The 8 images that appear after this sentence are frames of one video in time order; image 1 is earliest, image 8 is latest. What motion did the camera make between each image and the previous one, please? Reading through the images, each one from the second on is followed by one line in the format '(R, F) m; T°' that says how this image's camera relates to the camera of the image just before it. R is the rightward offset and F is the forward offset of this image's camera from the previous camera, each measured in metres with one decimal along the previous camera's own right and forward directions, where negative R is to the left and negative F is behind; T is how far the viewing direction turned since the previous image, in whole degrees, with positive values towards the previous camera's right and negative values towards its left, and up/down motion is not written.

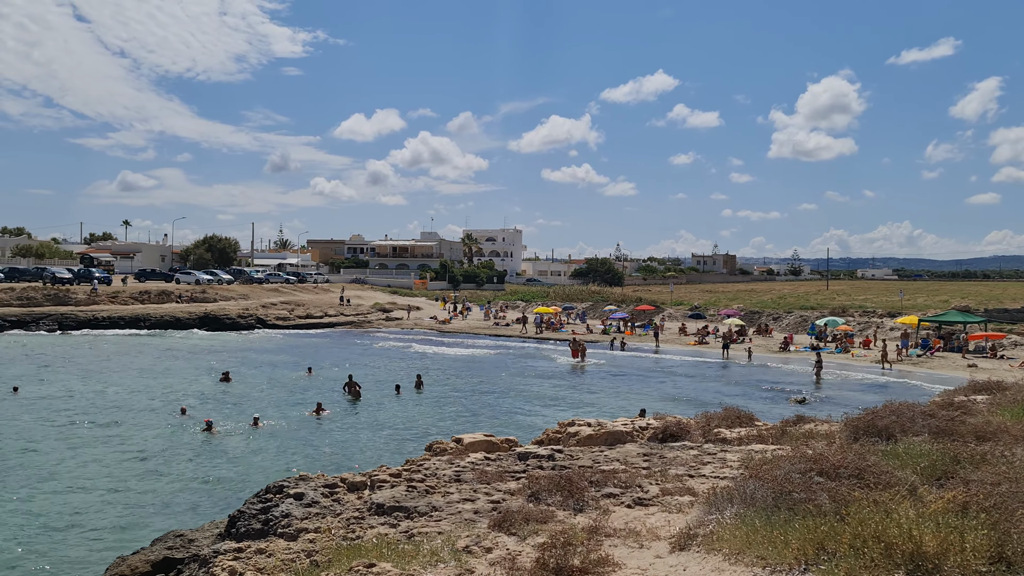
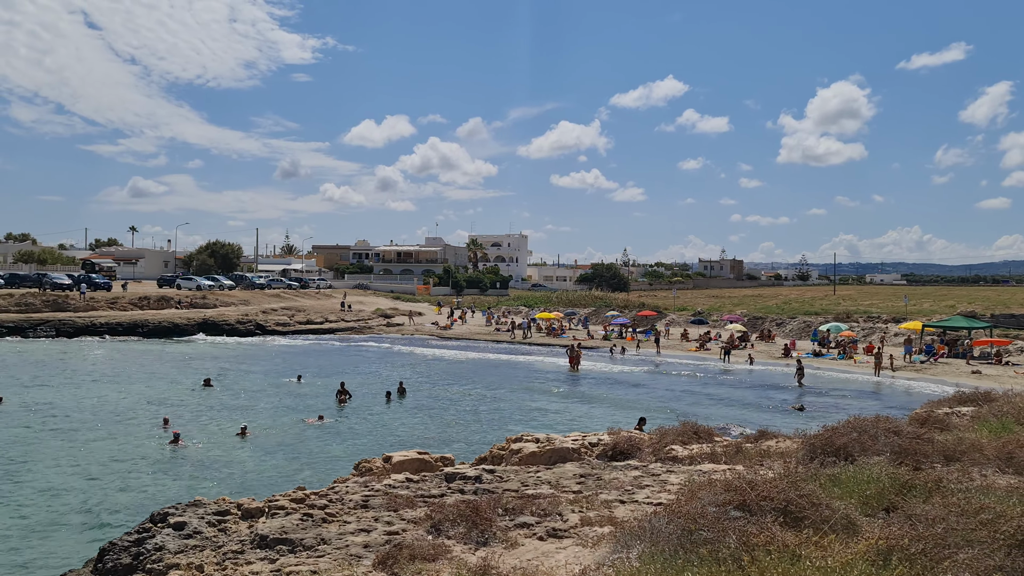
(+1.0, +0.6) m; -1°
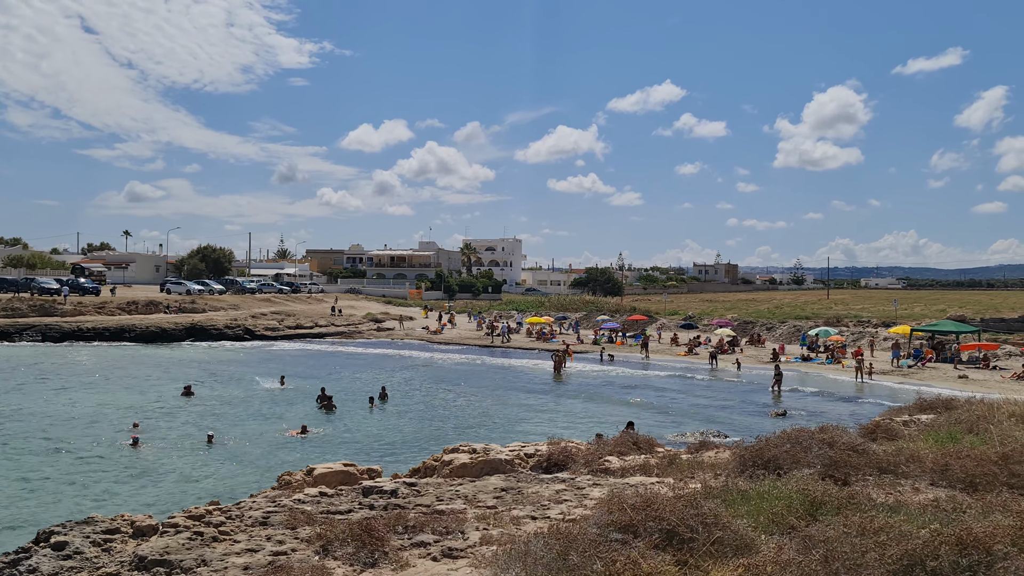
(+0.9, +0.3) m; 0°
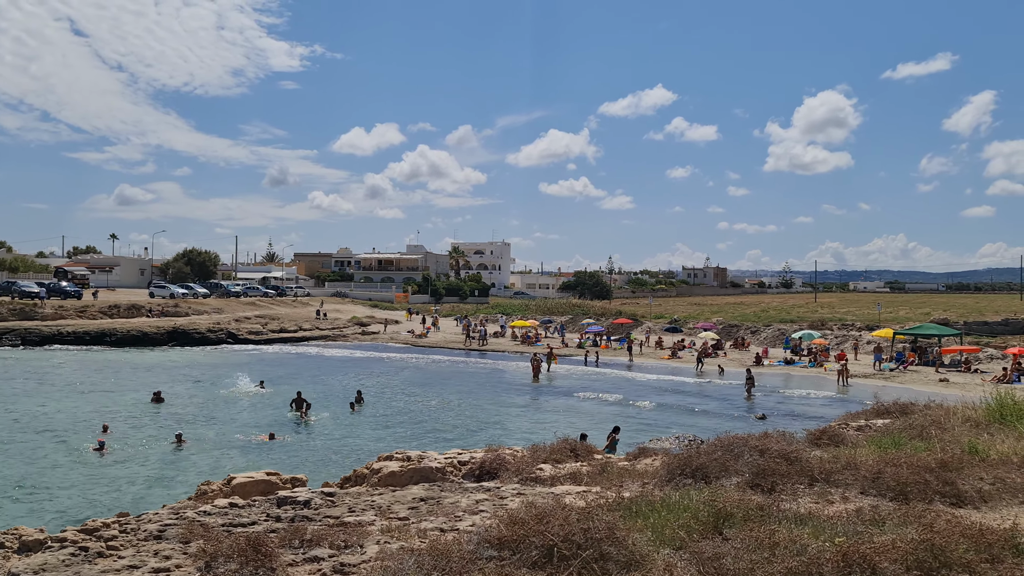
(+0.8, +0.3) m; +1°
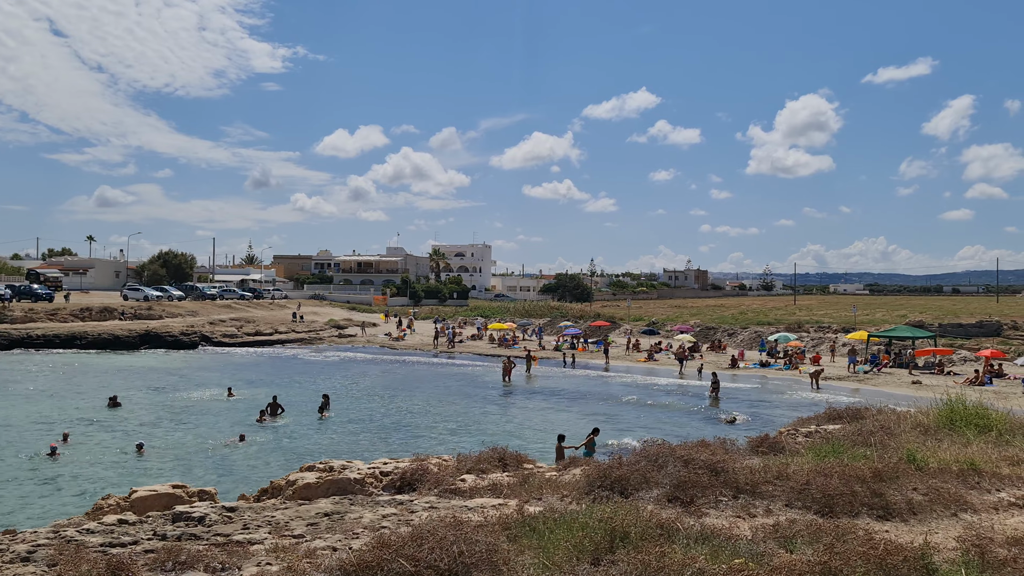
(+0.8, +0.4) m; +1°
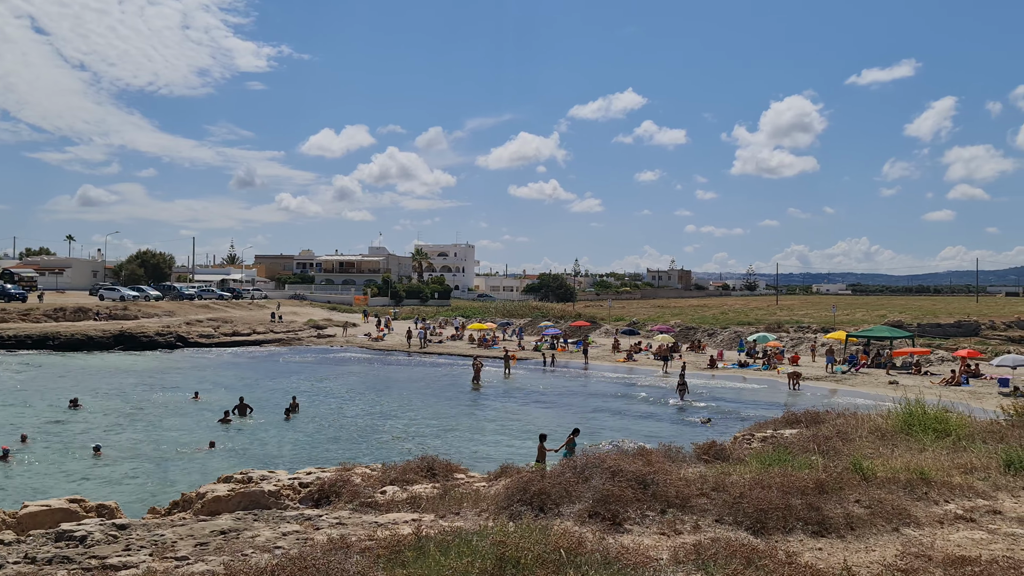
(+0.7, +0.5) m; +1°
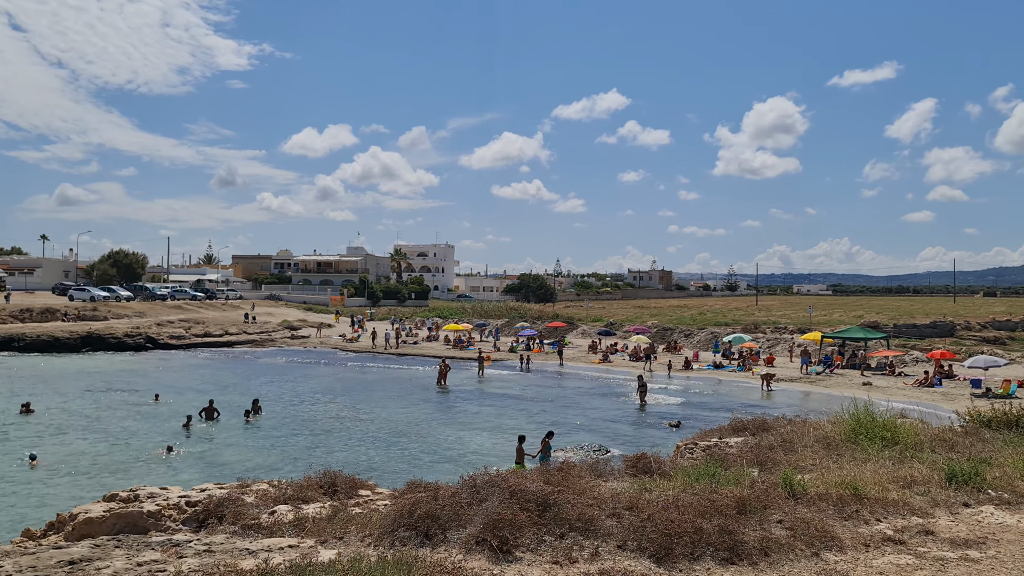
(+0.8, +0.6) m; +1°
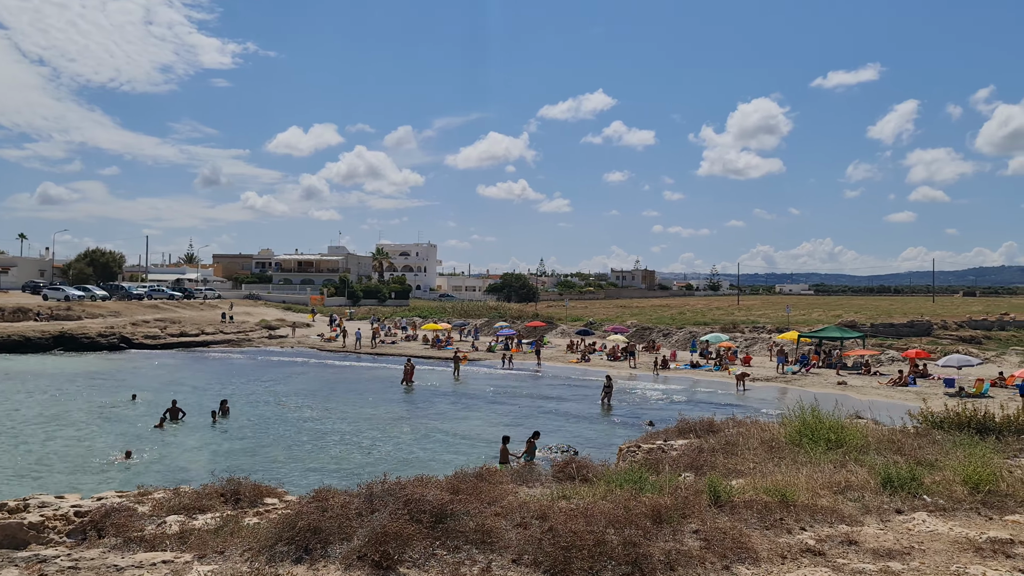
(+0.7, +0.4) m; +1°
